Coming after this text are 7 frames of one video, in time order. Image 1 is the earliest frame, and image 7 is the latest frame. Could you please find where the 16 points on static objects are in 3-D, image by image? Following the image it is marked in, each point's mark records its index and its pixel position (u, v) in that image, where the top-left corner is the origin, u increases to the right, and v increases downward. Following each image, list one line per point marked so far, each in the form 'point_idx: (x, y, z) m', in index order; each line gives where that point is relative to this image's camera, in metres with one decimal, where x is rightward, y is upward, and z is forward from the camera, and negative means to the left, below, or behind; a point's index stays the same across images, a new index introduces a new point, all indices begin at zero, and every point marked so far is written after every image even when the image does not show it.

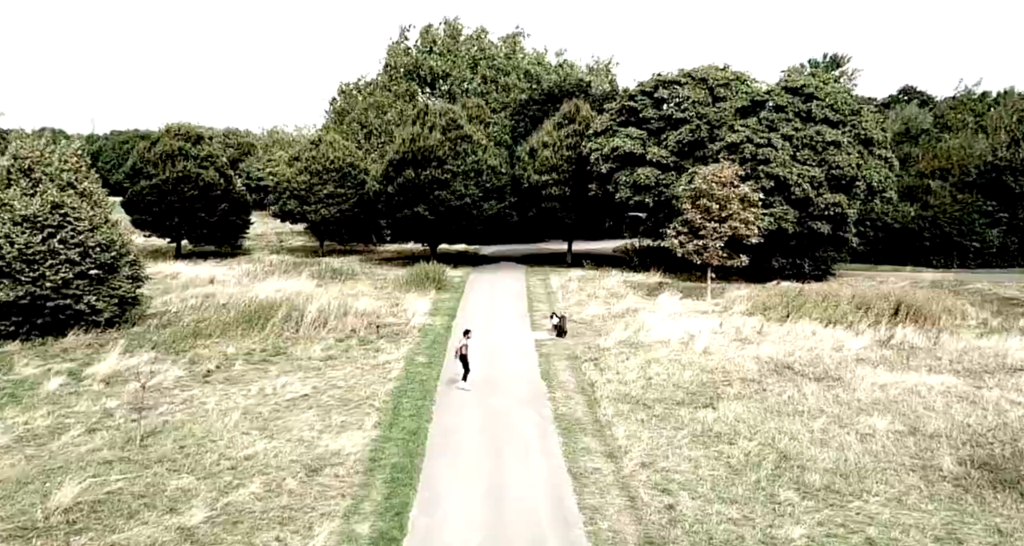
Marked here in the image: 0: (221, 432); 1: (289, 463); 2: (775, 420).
0: (-6.4, -3.5, +19.2) m
1: (-4.4, -3.8, +17.5) m
2: (+5.7, -3.2, +19.1) m
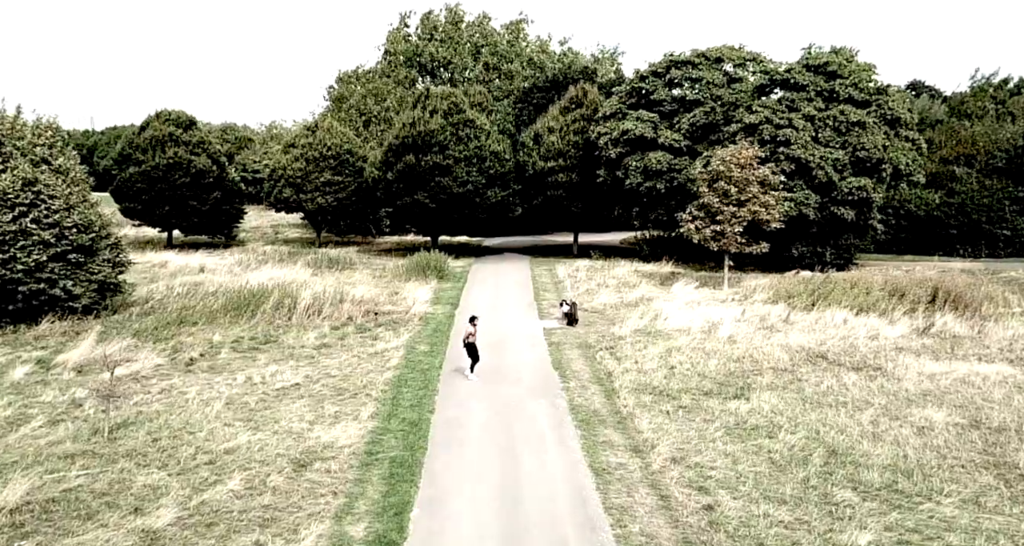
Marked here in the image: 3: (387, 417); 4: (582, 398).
0: (-6.1, -3.0, +17.3) m
1: (-4.2, -3.3, +15.6) m
2: (+5.9, -2.7, +17.2) m
3: (-2.6, -3.0, +18.4) m
4: (+1.6, -2.8, +19.5) m
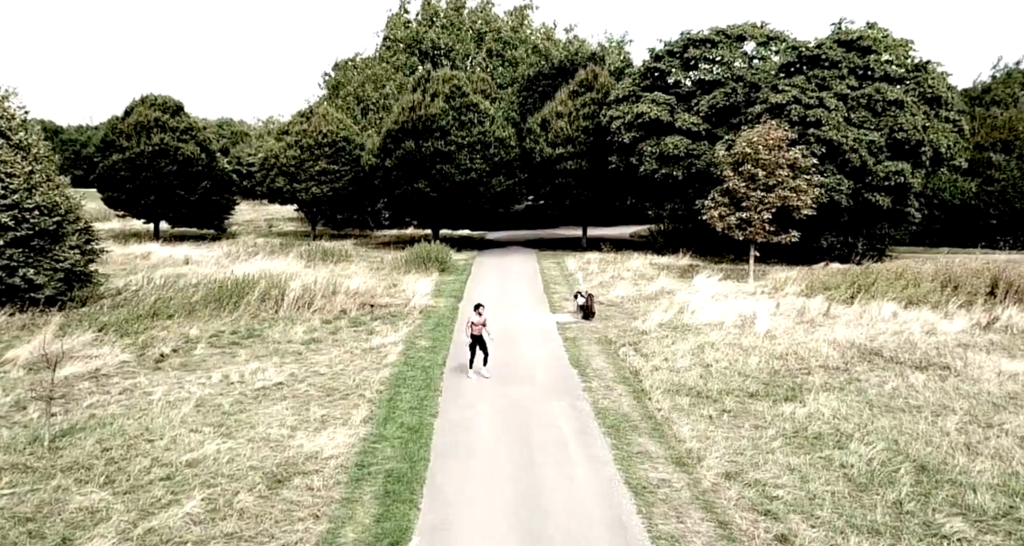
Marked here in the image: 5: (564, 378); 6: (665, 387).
0: (-5.9, -2.6, +14.7) m
1: (-3.9, -2.9, +13.0) m
2: (+6.2, -2.4, +14.6) m
3: (-2.3, -2.7, +15.7) m
4: (+1.9, -2.5, +16.9) m
5: (+1.1, -2.2, +18.8) m
6: (+3.1, -2.3, +17.6) m
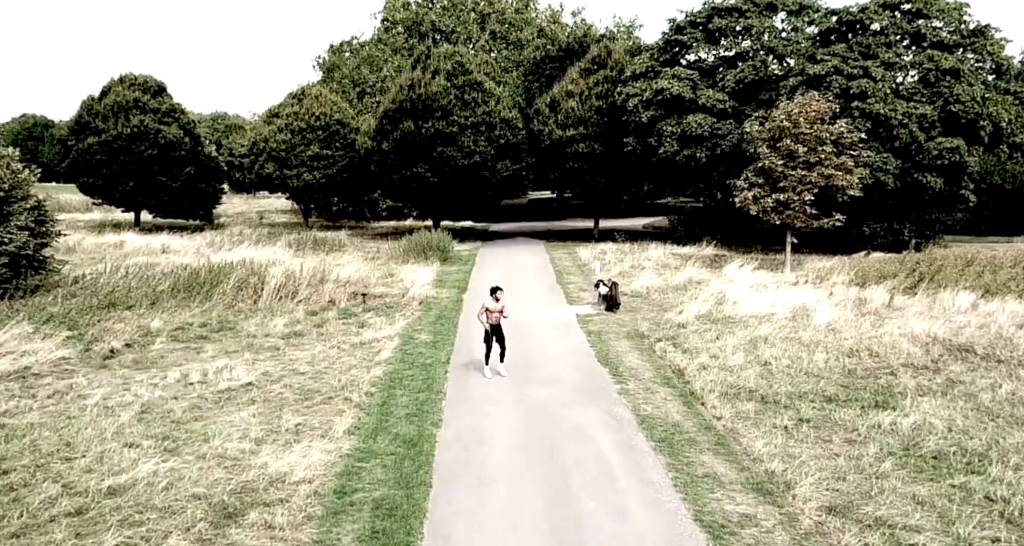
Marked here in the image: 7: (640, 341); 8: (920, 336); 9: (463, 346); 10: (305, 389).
0: (-5.5, -2.2, +11.4) m
1: (-3.6, -2.5, +9.7) m
2: (+6.5, -2.0, +11.3) m
3: (-2.0, -2.3, +12.5) m
4: (+2.2, -2.1, +13.7) m
5: (+1.4, -1.8, +15.6) m
6: (+3.4, -1.9, +14.4) m
7: (+2.7, -1.4, +18.4) m
8: (+7.9, -1.3, +17.1) m
9: (-1.0, -1.5, +18.1) m
10: (-3.5, -2.0, +15.0) m
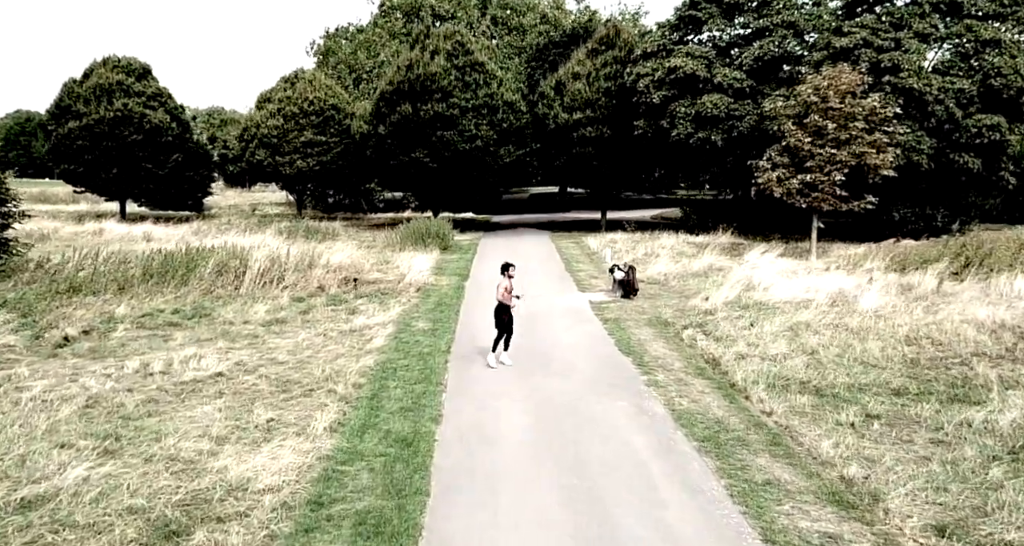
0: (-5.4, -1.8, +9.4) m
1: (-3.4, -2.1, +7.7) m
2: (+6.7, -1.6, +9.3) m
3: (-1.8, -1.9, +10.5) m
4: (+2.4, -1.7, +11.7) m
5: (+1.6, -1.4, +13.5) m
6: (+3.6, -1.5, +12.4) m
7: (+2.8, -1.0, +16.3) m
8: (+8.1, -0.9, +15.1) m
9: (-0.8, -1.1, +16.0) m
10: (-3.4, -1.6, +13.0) m
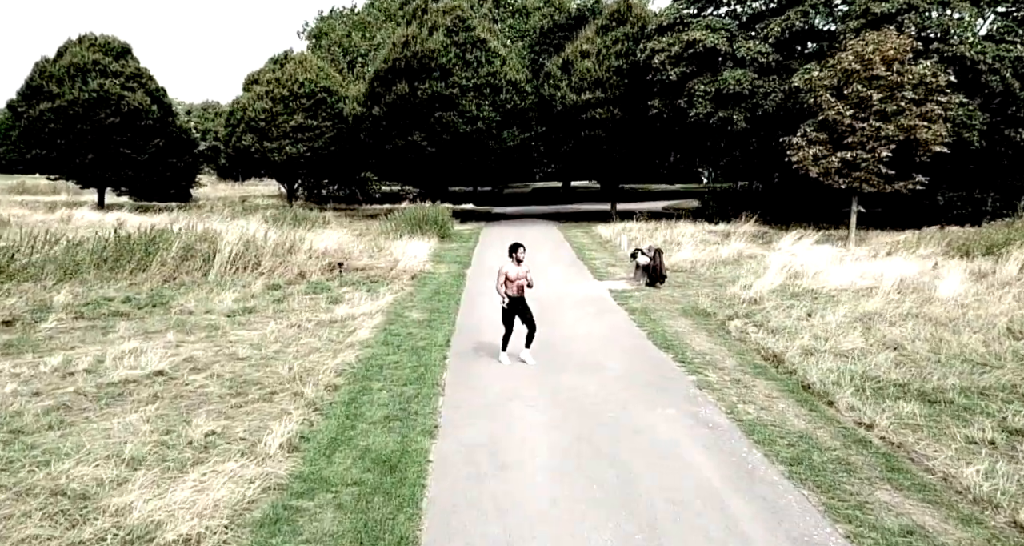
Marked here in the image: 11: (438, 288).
0: (-5.2, -1.5, +6.8) m
1: (-3.2, -1.8, +5.1) m
2: (+6.9, -1.3, +6.6) m
3: (-1.6, -1.6, +7.8) m
4: (+2.5, -1.4, +9.0) m
5: (+1.8, -1.1, +10.9) m
6: (+3.7, -1.2, +9.7) m
7: (+3.0, -0.7, +13.7) m
8: (+8.3, -0.6, +12.5) m
9: (-0.7, -0.8, +13.4) m
10: (-3.2, -1.3, +10.3) m
11: (-1.4, -0.3, +17.0) m
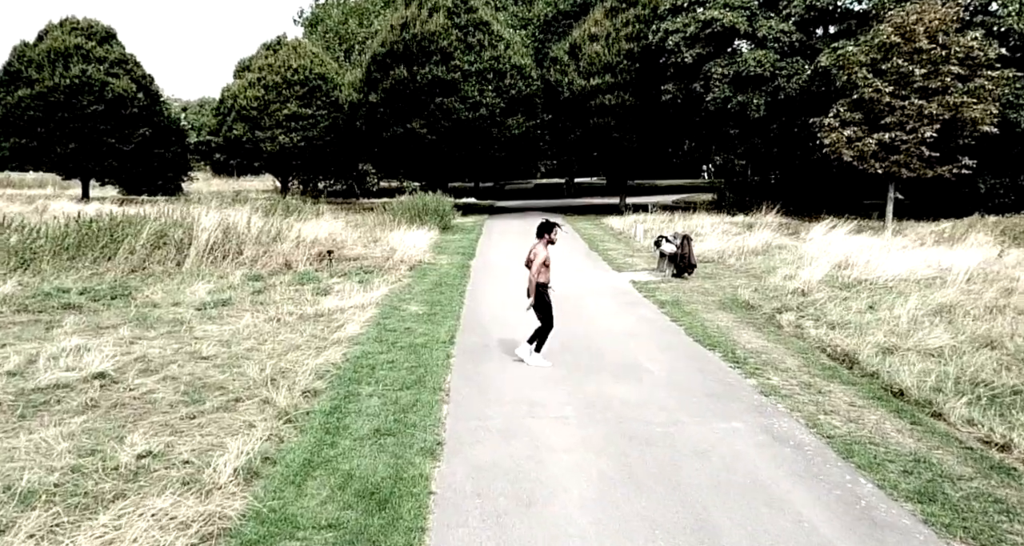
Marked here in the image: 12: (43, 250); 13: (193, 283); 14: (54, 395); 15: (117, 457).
0: (-5.0, -1.3, +4.8) m
1: (-3.1, -1.6, +3.1) m
2: (+7.1, -1.1, +4.7) m
3: (-1.4, -1.4, +5.9) m
4: (+2.7, -1.2, +7.1) m
5: (+1.9, -0.9, +9.0) m
6: (+3.9, -1.0, +7.8) m
7: (+3.2, -0.5, +11.8) m
8: (+8.5, -0.4, +10.6) m
9: (-0.5, -0.6, +11.5) m
10: (-3.0, -1.1, +8.4) m
11: (-1.2, -0.1, +15.1) m
12: (-8.2, +0.4, +15.4) m
13: (-5.2, -0.2, +14.2) m
14: (-4.1, -1.1, +7.9) m
15: (-2.8, -1.3, +6.2) m
